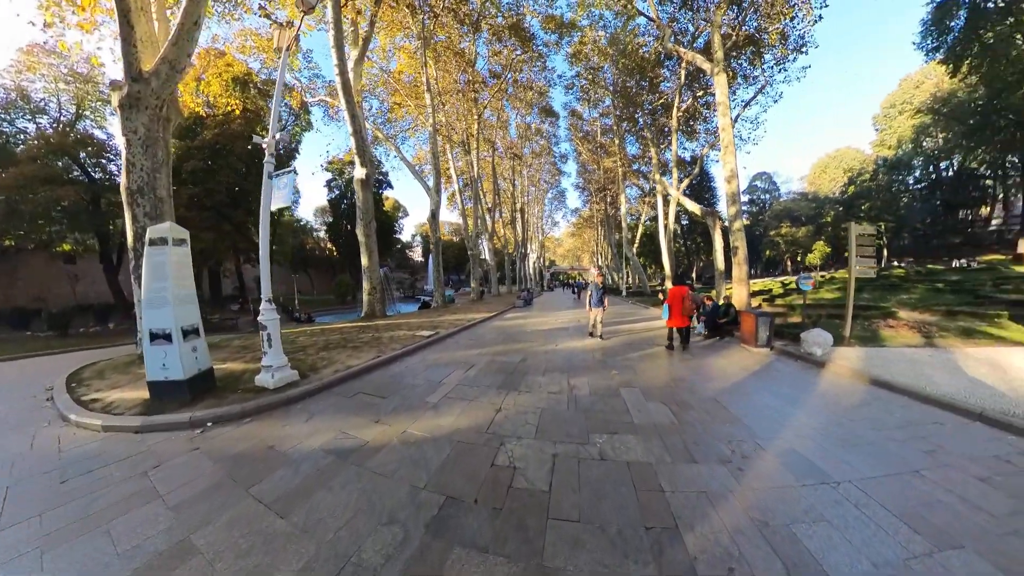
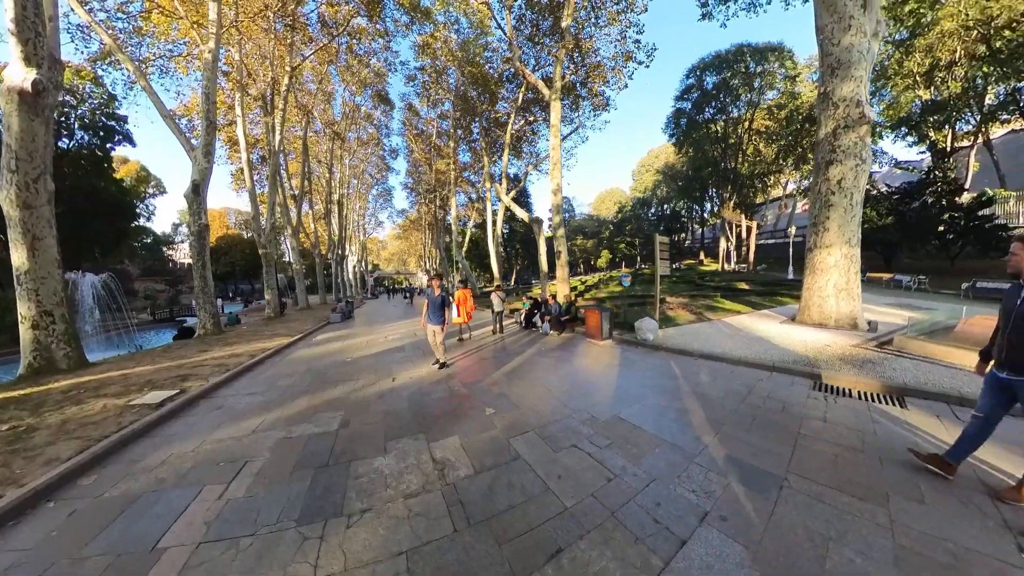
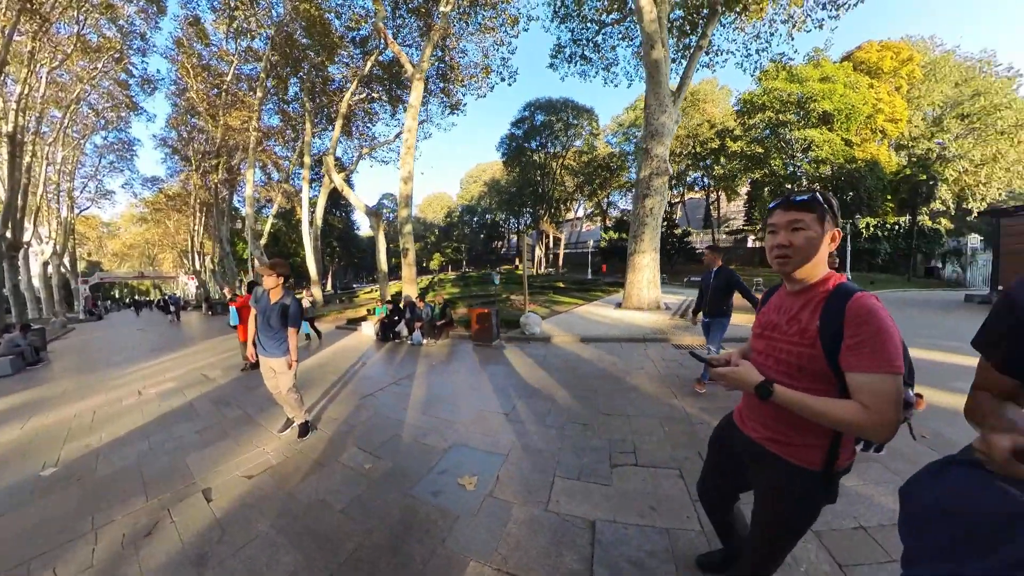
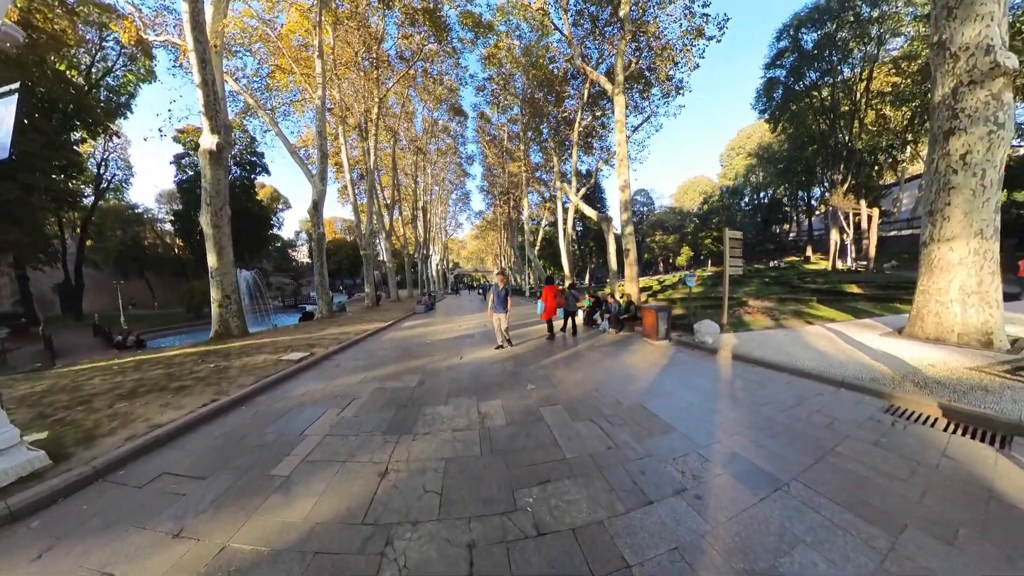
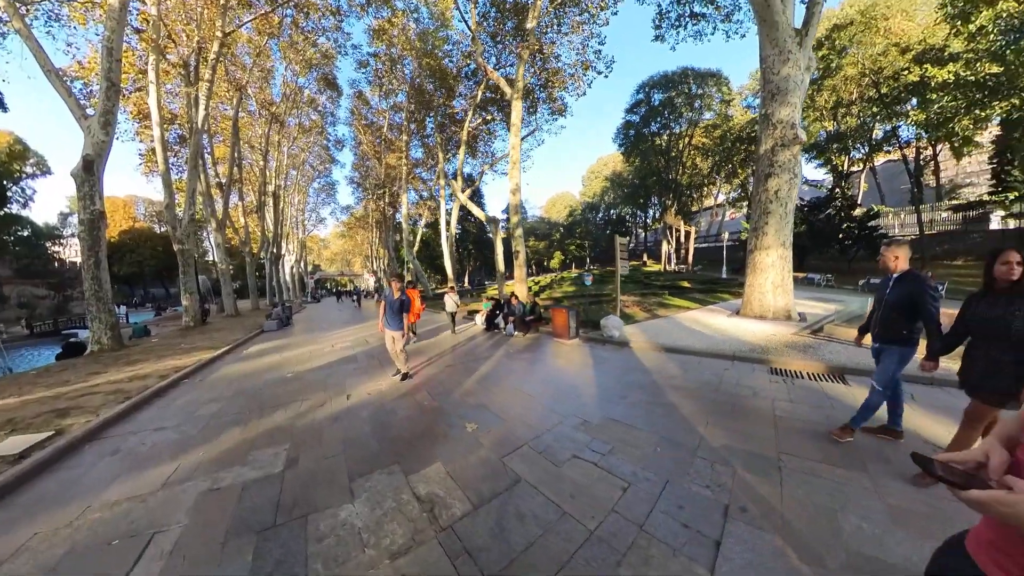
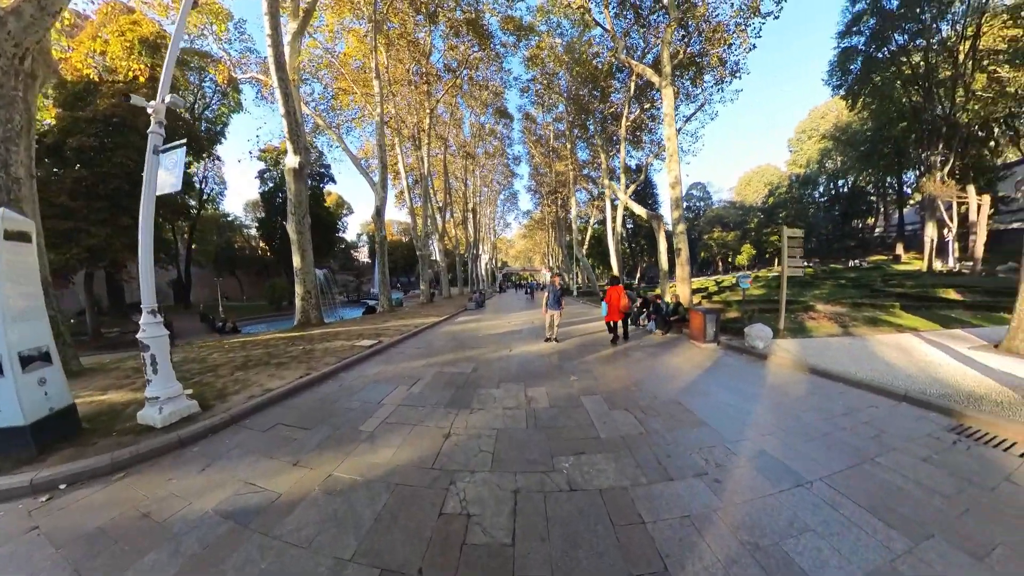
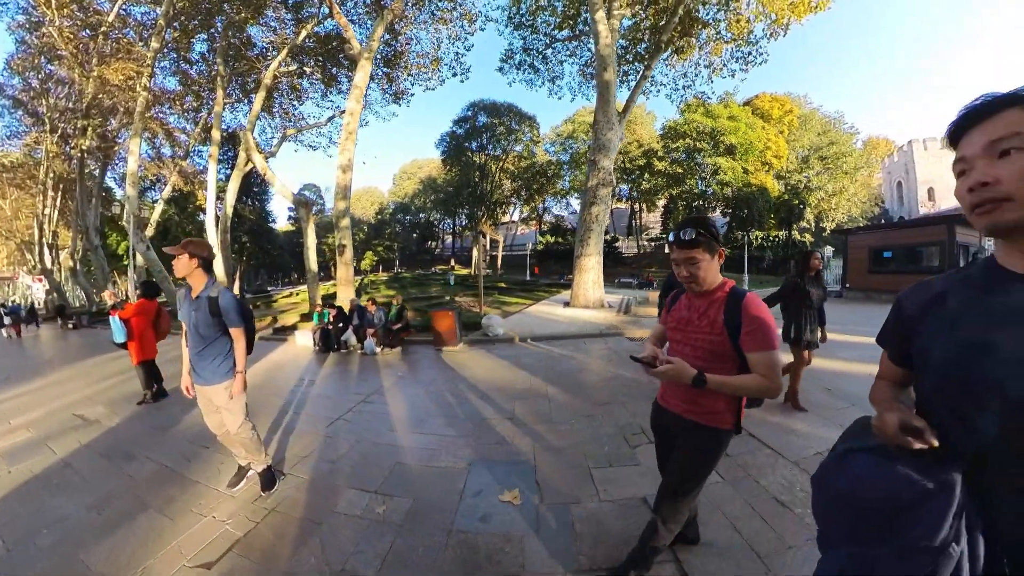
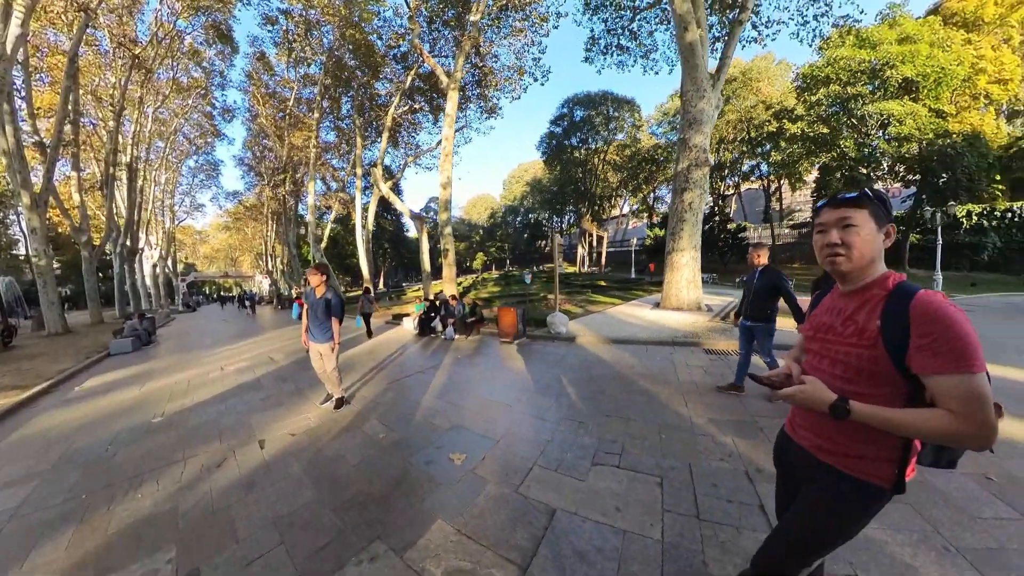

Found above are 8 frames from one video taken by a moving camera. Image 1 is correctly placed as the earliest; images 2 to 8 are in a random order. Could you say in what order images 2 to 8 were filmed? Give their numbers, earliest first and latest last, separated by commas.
6, 4, 2, 5, 8, 3, 7
